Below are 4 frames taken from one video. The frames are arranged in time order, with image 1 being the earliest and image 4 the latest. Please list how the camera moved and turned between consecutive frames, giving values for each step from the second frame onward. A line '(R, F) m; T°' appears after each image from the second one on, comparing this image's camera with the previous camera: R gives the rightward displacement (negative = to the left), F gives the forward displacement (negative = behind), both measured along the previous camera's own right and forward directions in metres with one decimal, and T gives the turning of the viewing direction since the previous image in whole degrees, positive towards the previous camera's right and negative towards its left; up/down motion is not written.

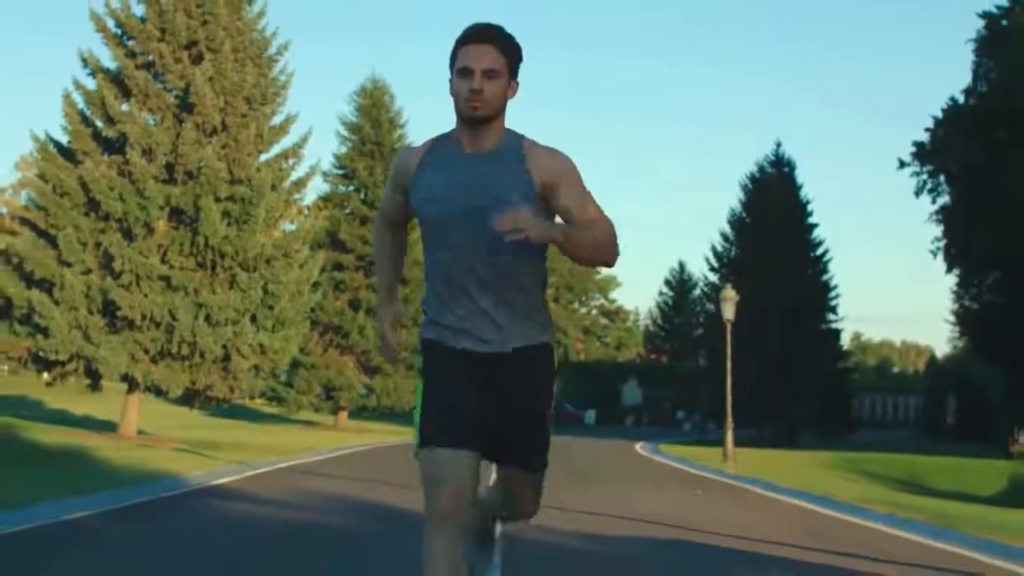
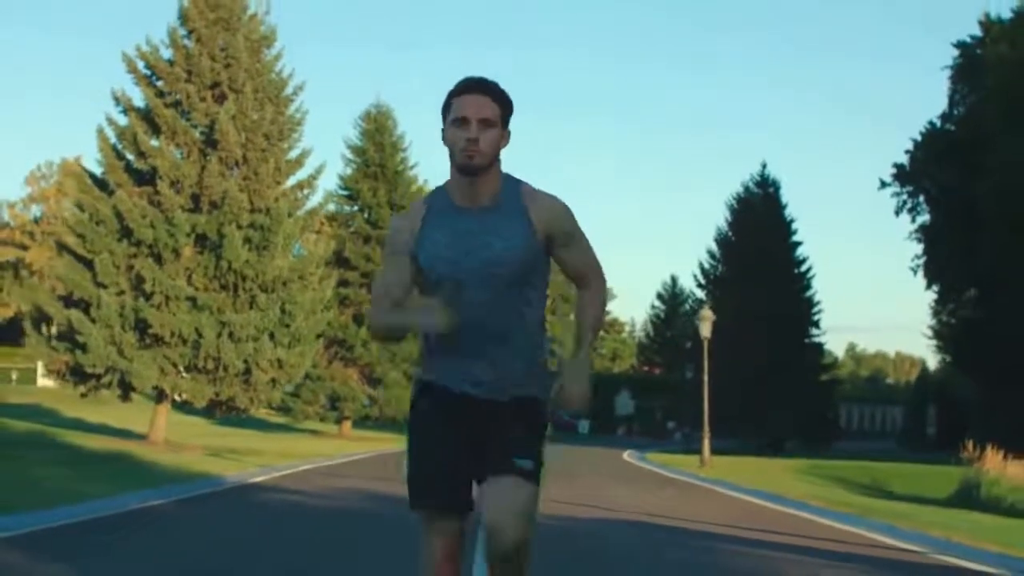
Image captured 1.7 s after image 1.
(0.0, -0.7) m; 0°
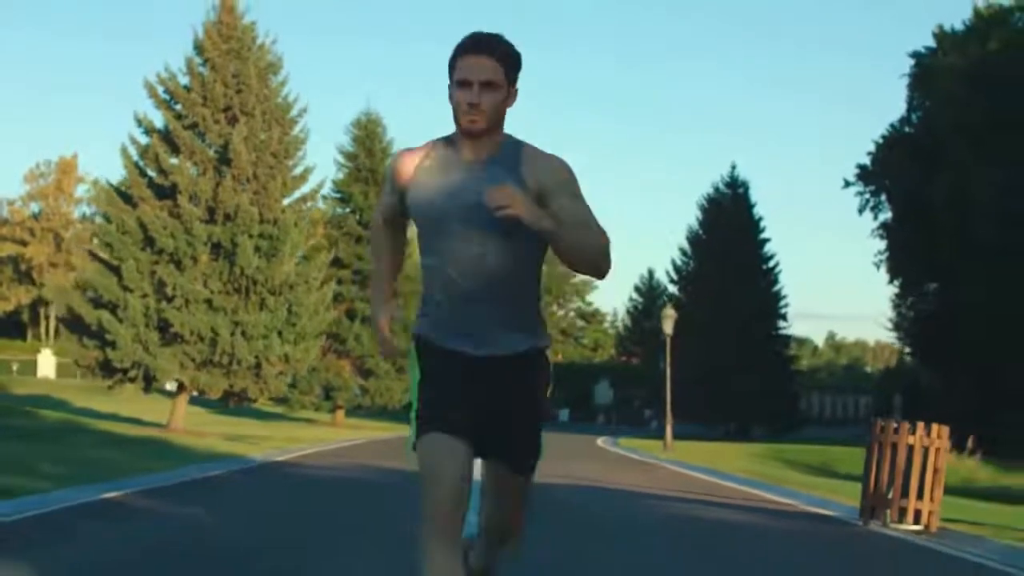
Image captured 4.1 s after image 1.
(0.0, -0.9) m; +1°
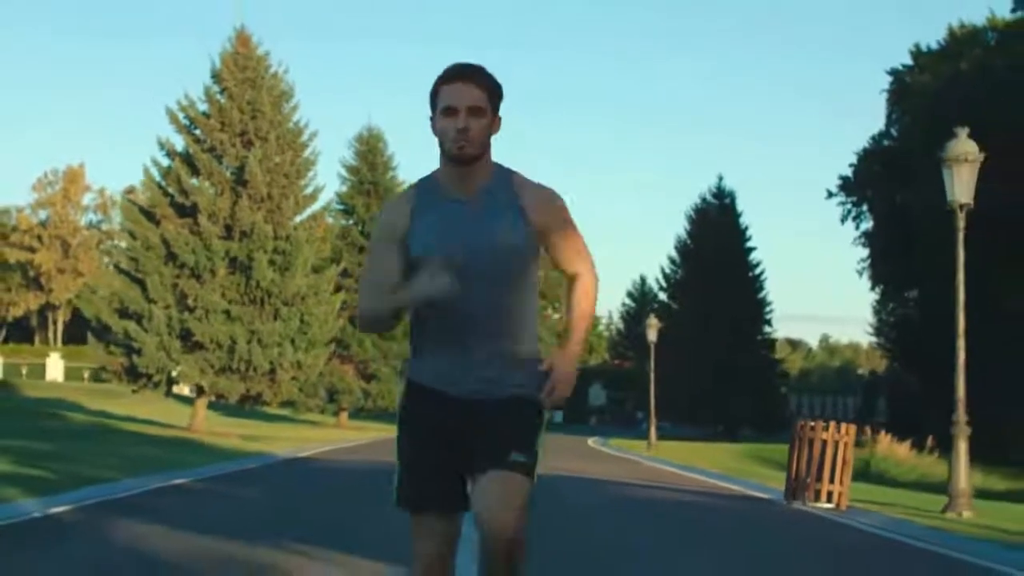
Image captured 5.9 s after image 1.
(0.0, -0.7) m; 0°
